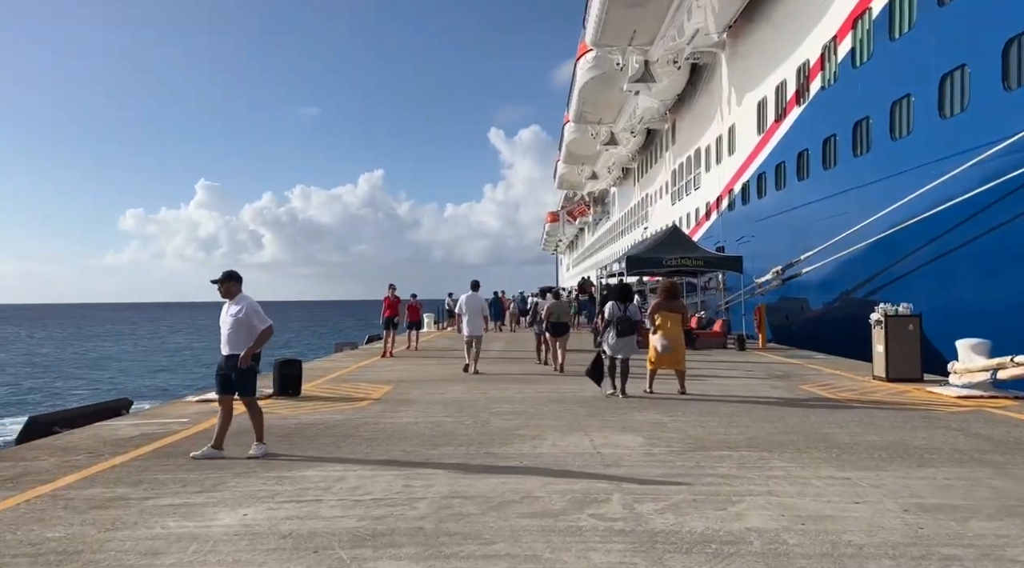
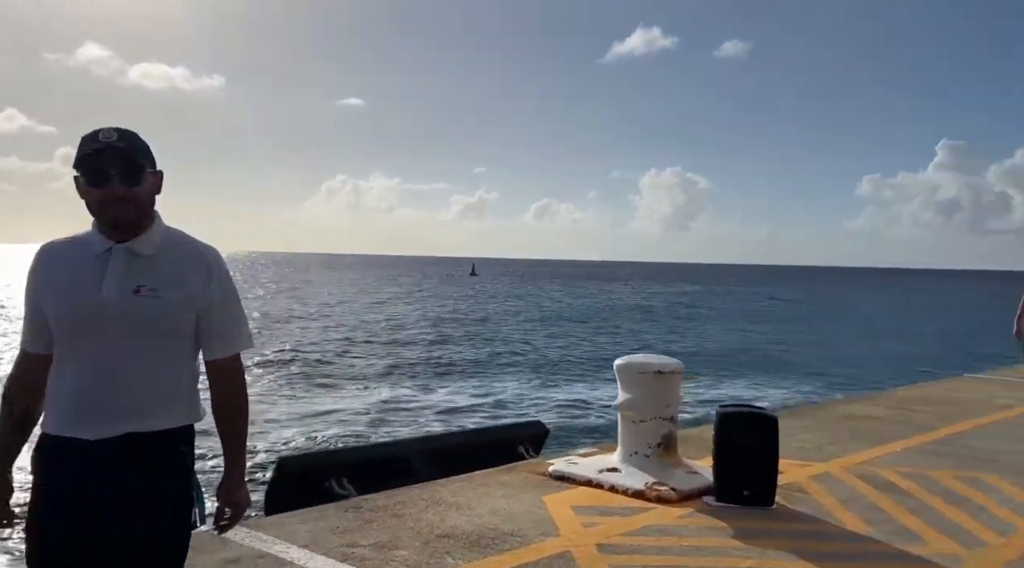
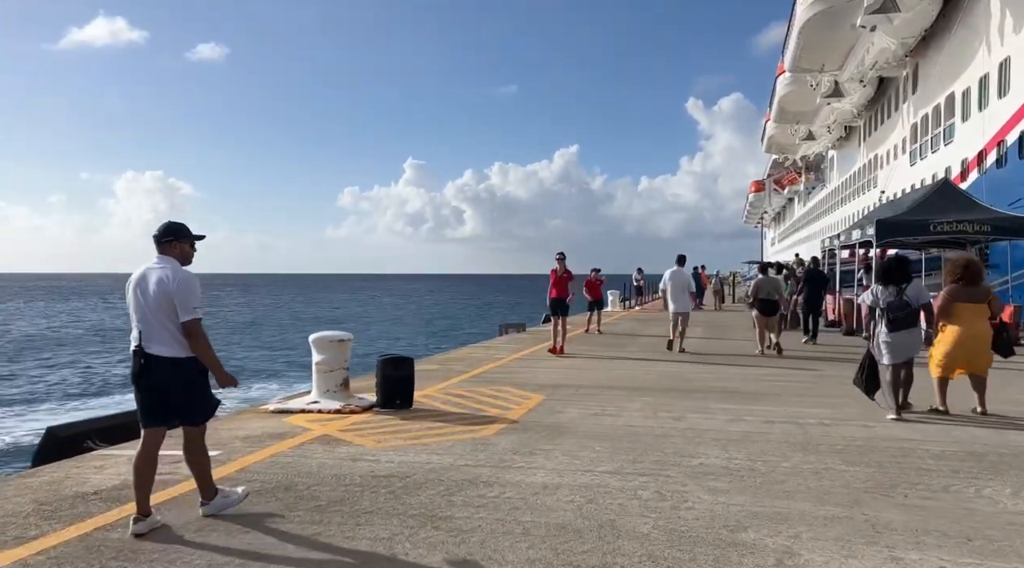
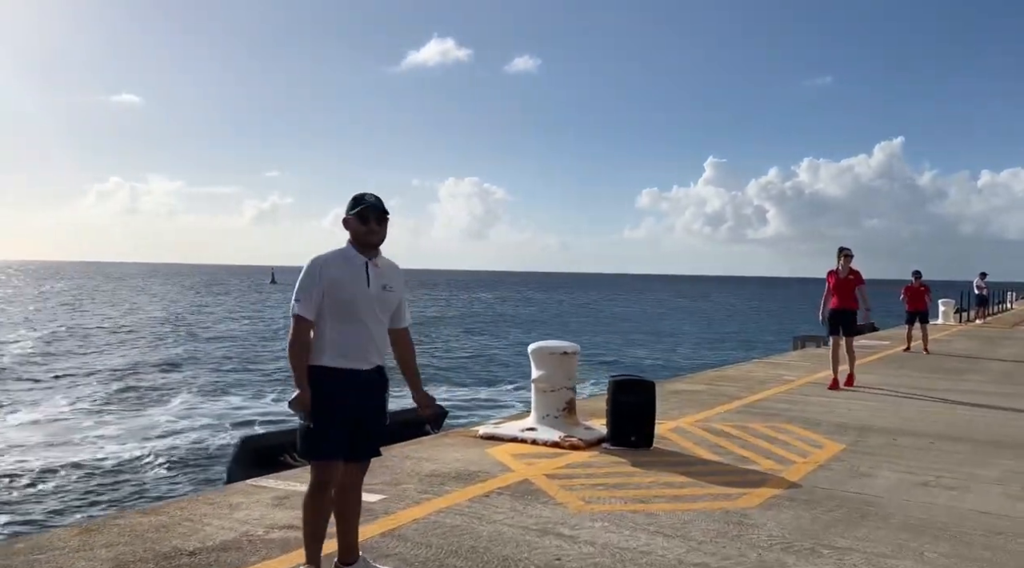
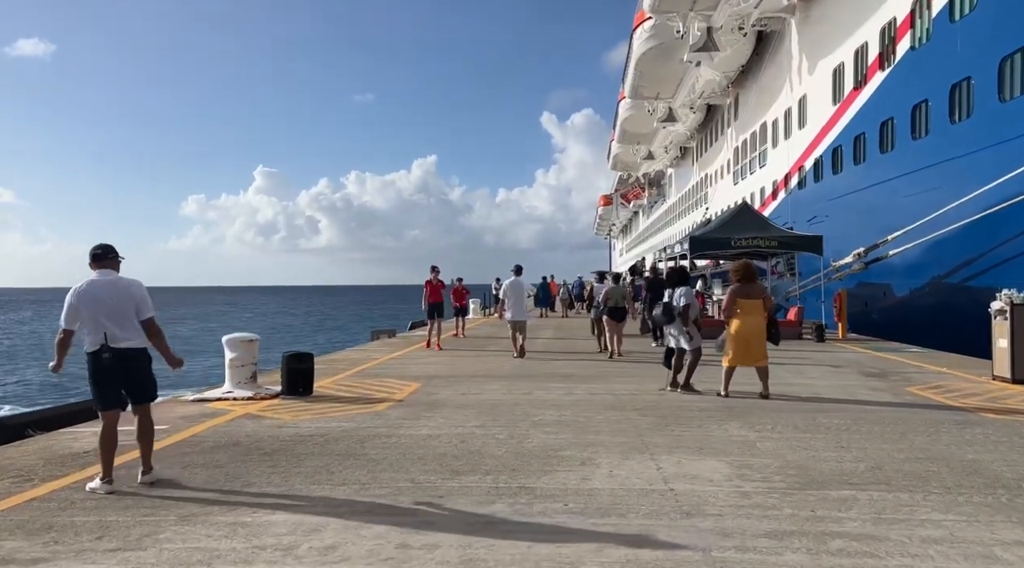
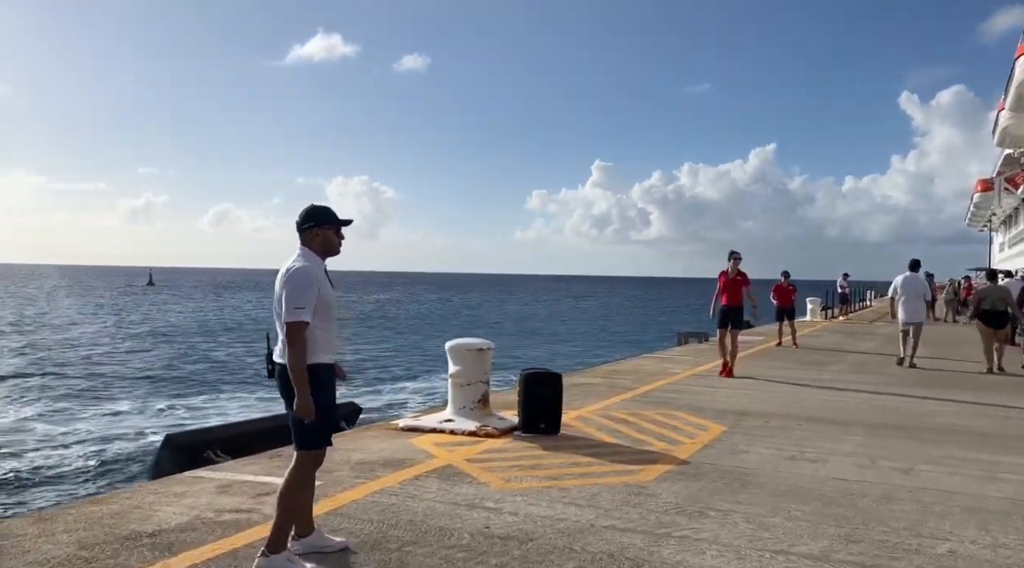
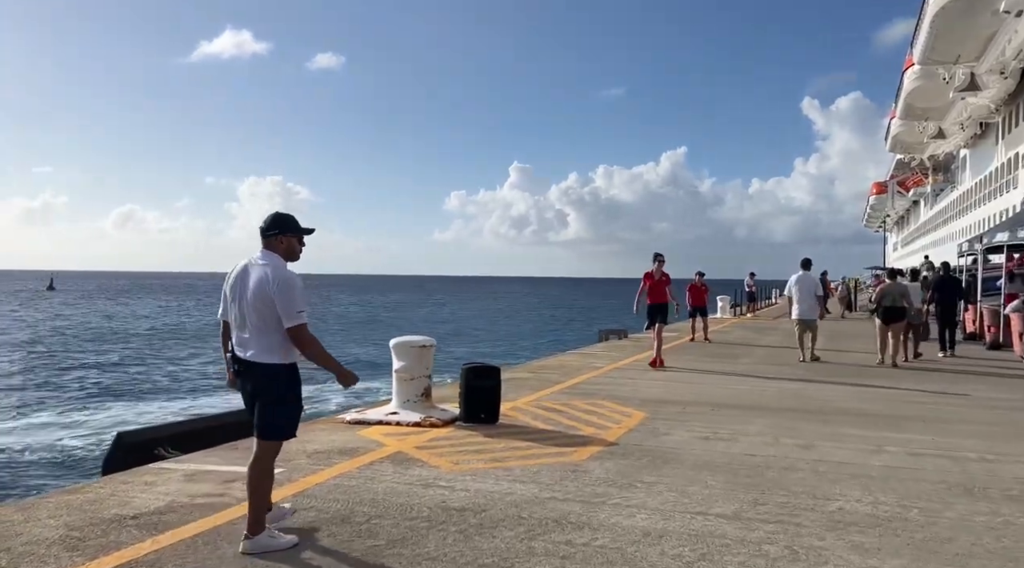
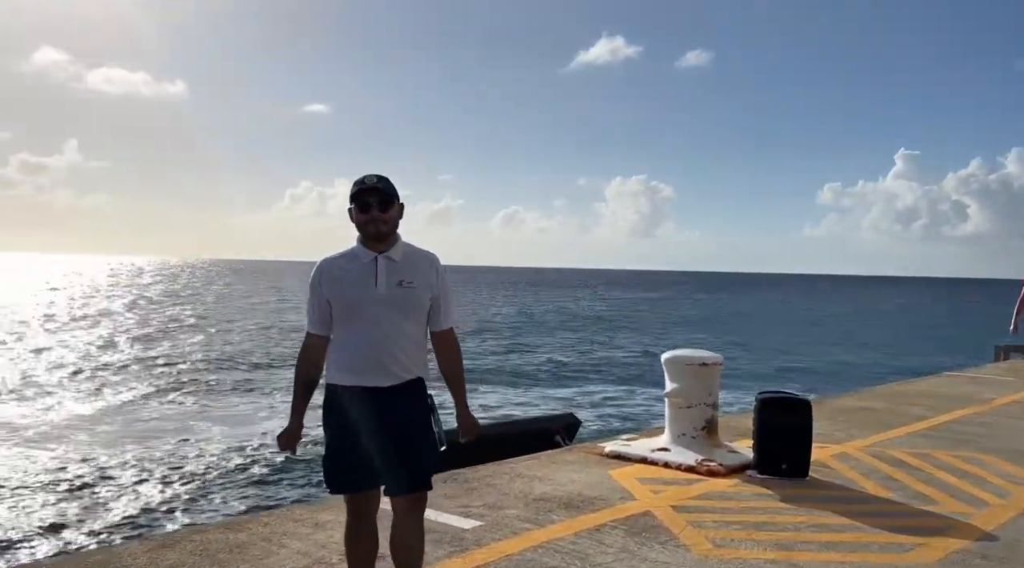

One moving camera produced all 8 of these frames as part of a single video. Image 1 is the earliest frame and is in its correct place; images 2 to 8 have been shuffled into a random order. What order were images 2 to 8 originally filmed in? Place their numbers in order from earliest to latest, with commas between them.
5, 3, 7, 6, 4, 8, 2
